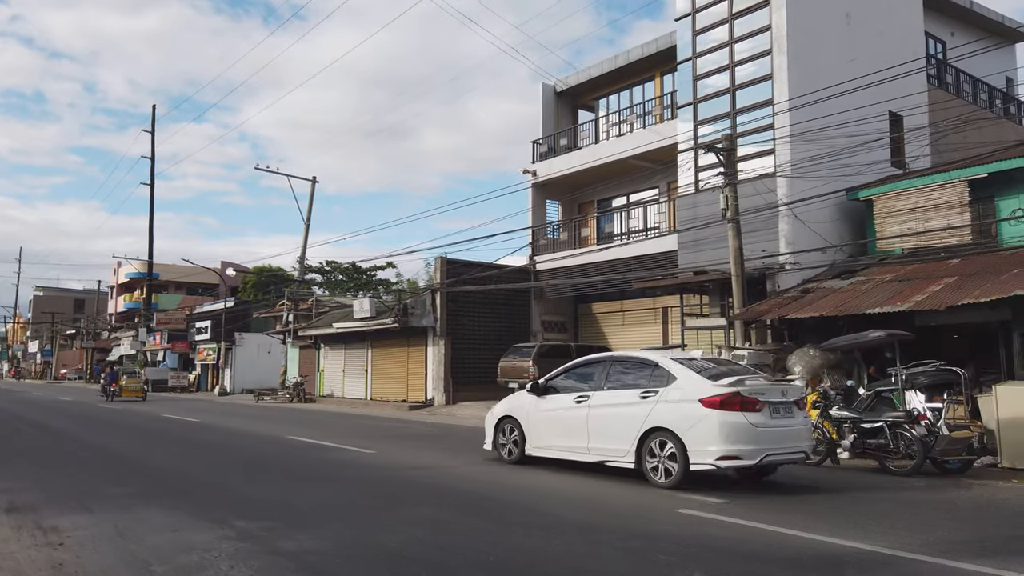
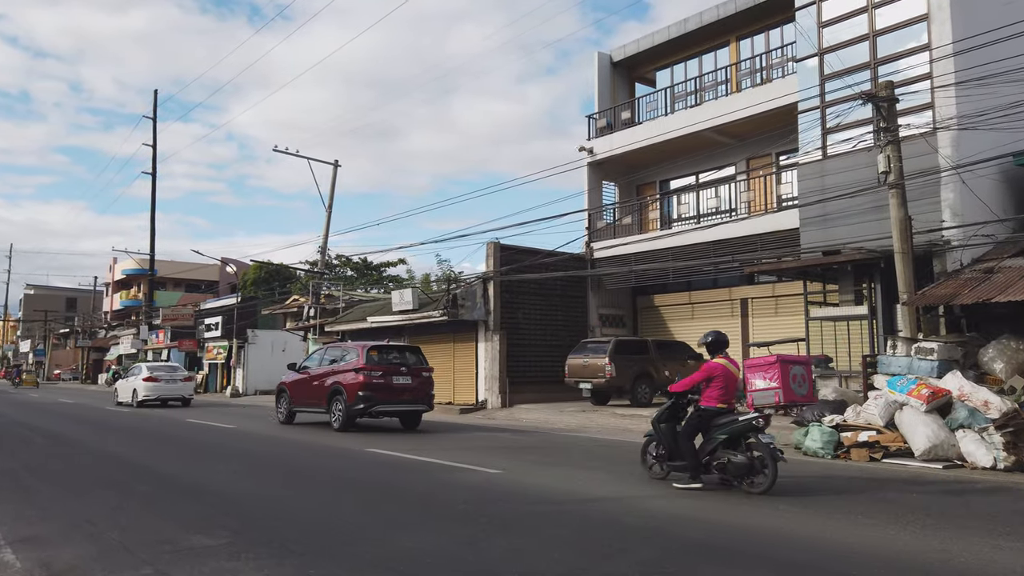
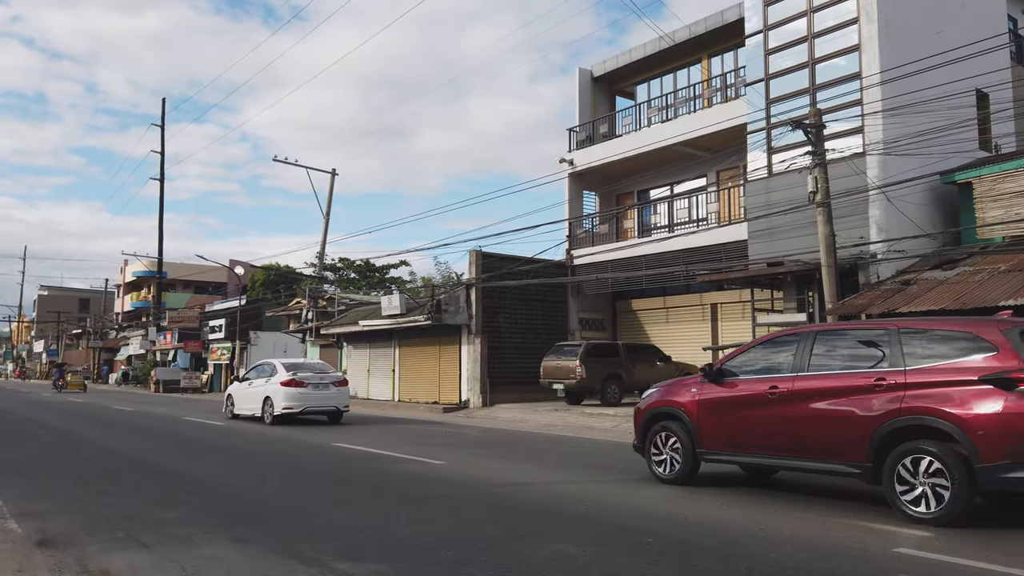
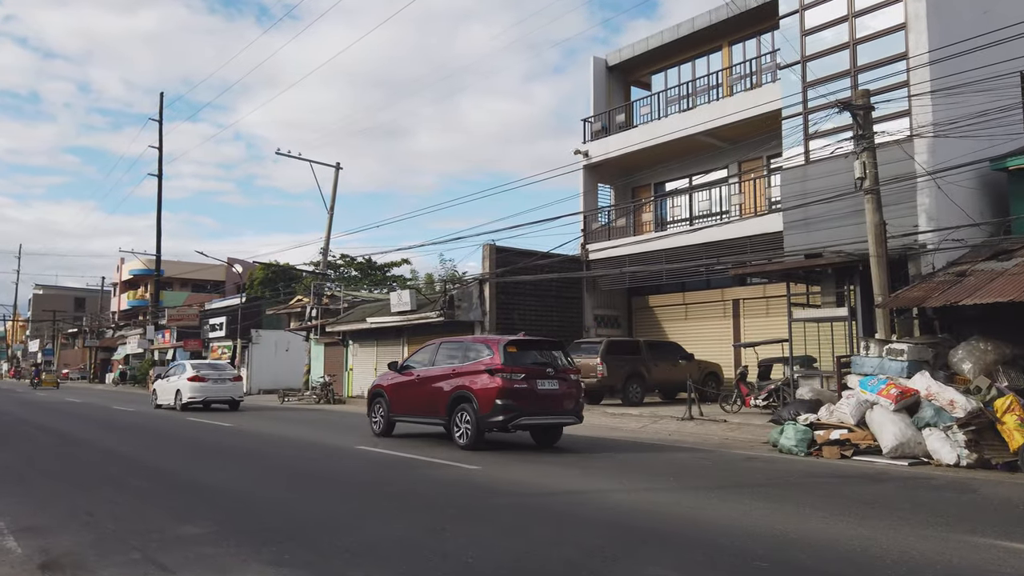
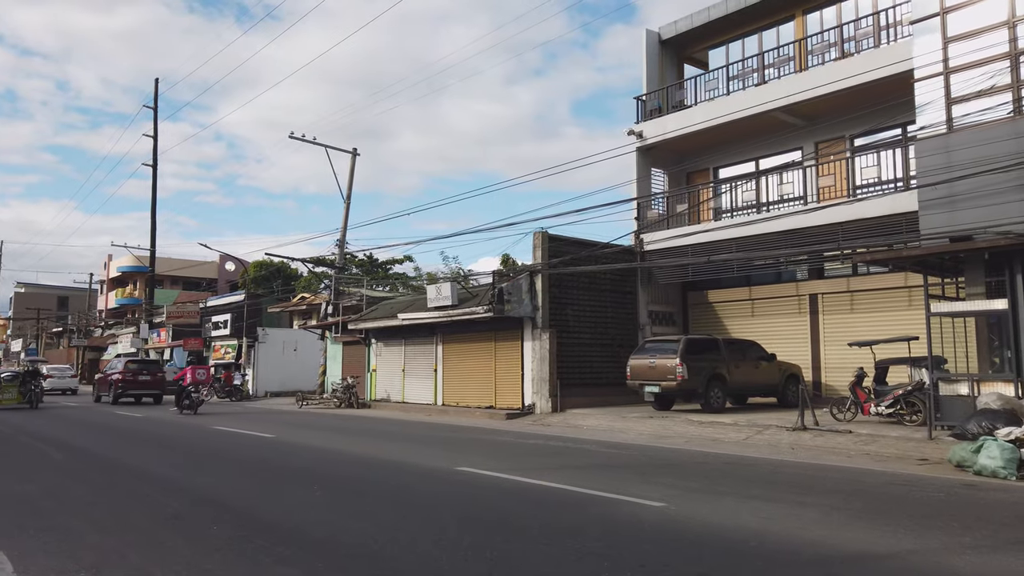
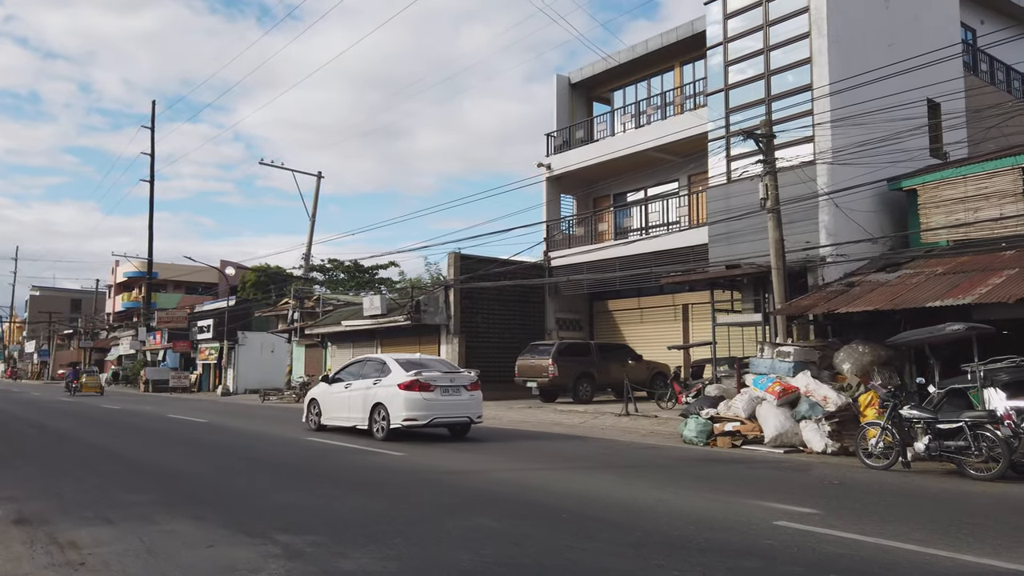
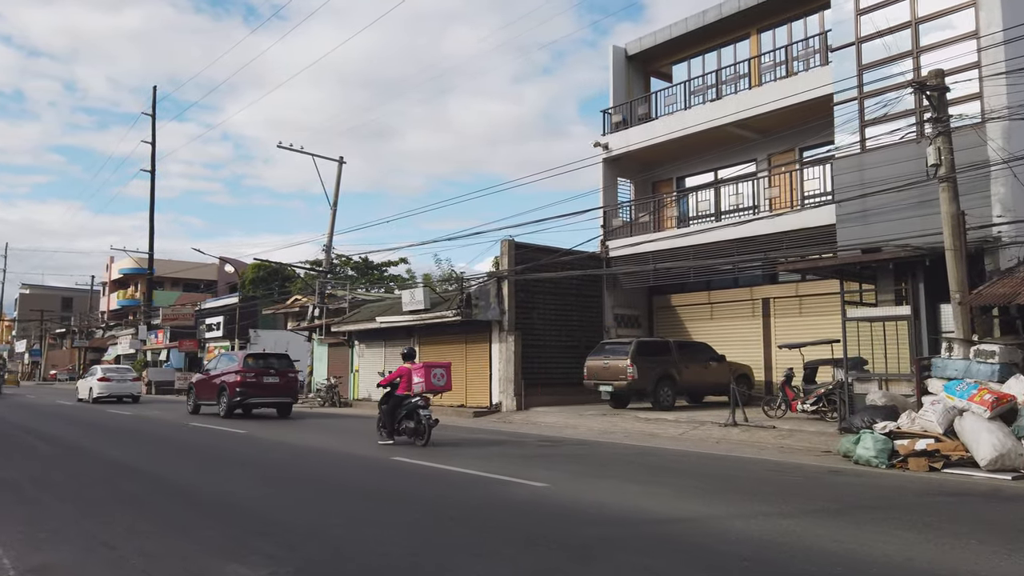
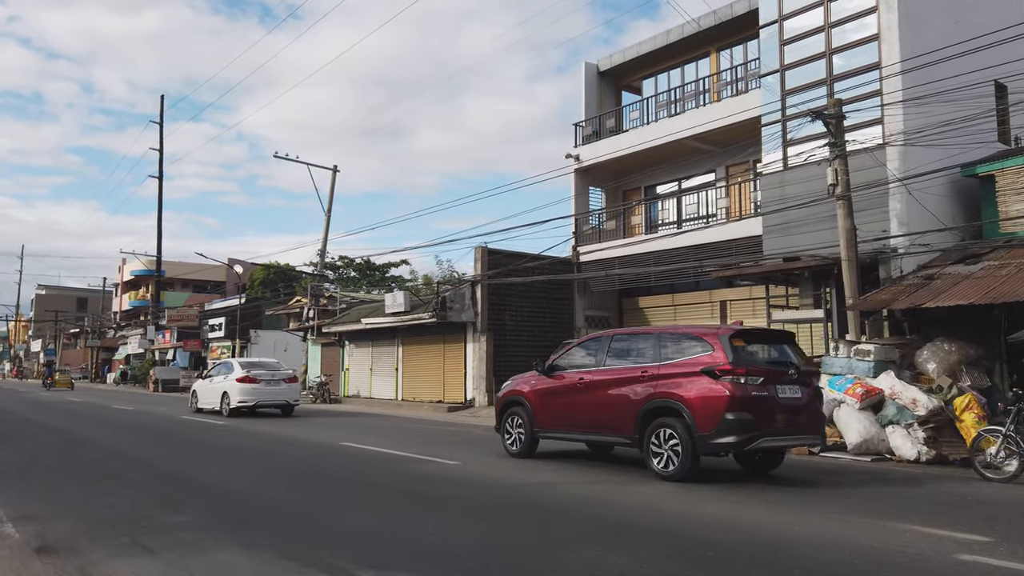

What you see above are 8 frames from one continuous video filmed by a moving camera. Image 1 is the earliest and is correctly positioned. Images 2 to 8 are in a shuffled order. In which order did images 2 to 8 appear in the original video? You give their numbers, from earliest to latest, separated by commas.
6, 3, 8, 4, 2, 7, 5
